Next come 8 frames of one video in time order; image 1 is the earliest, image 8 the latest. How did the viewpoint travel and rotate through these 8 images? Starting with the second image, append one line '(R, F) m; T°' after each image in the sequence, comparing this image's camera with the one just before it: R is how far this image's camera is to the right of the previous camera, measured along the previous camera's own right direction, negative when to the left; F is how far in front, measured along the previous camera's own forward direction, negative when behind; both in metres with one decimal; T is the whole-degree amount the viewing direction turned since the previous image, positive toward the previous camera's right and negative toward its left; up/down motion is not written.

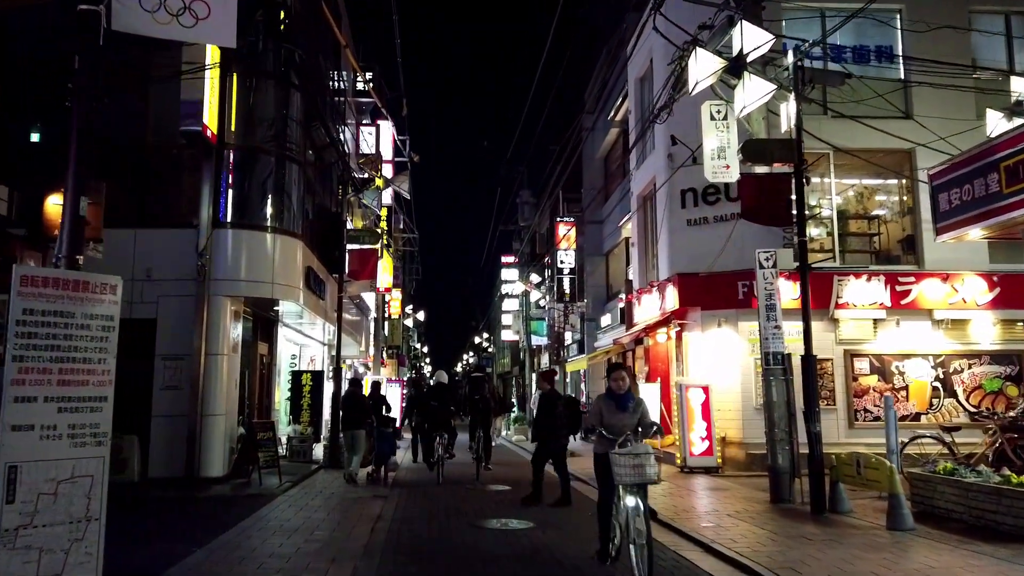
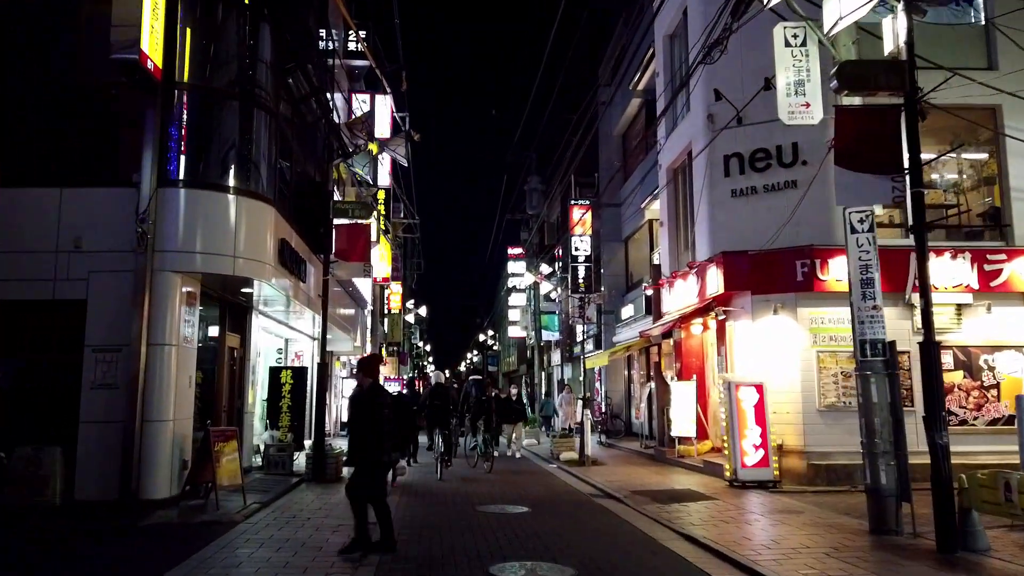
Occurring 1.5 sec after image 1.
(-0.2, +2.4) m; 0°
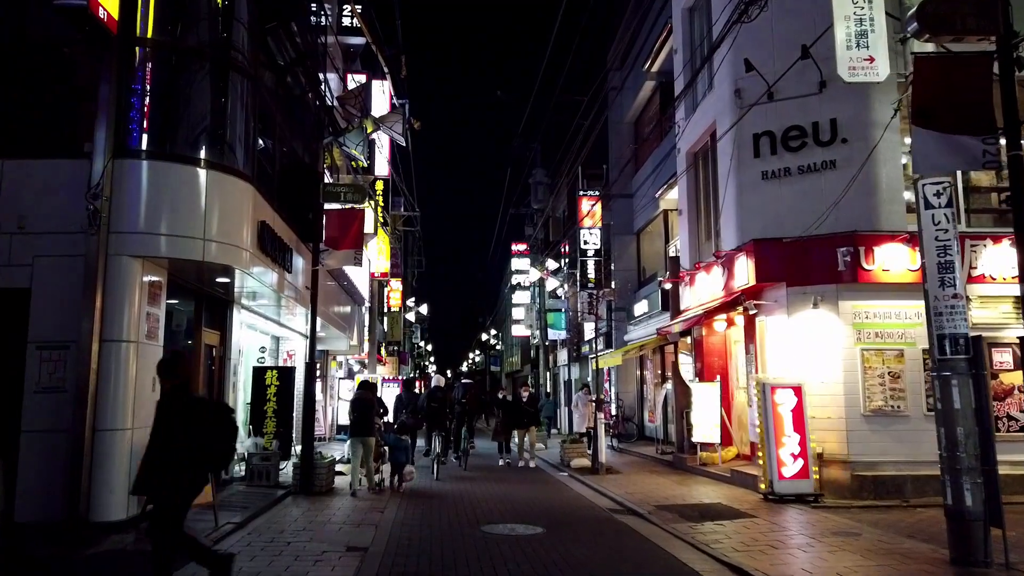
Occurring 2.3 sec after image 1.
(-0.1, +1.3) m; 0°
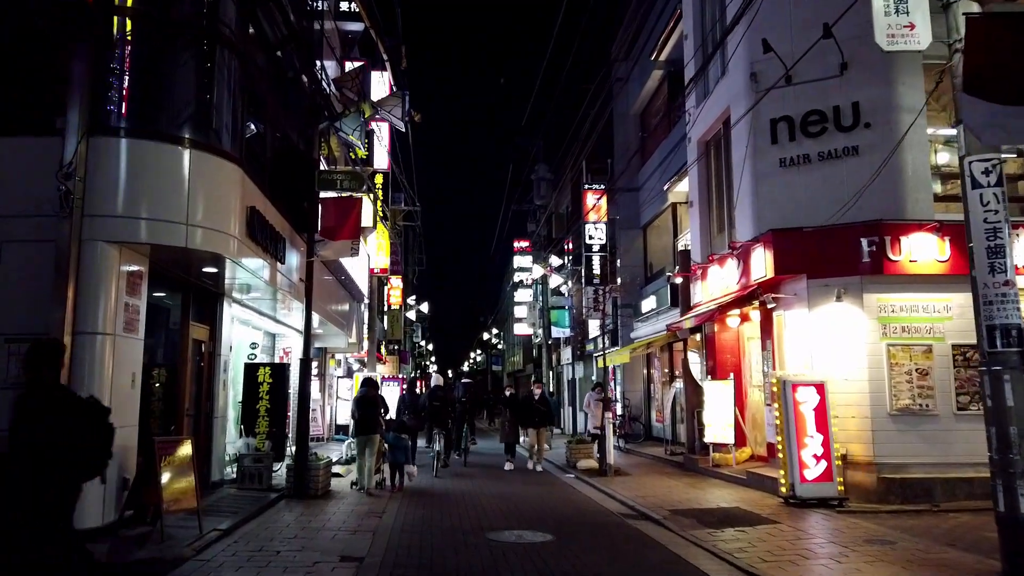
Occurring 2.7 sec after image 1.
(-0.1, +0.6) m; 0°
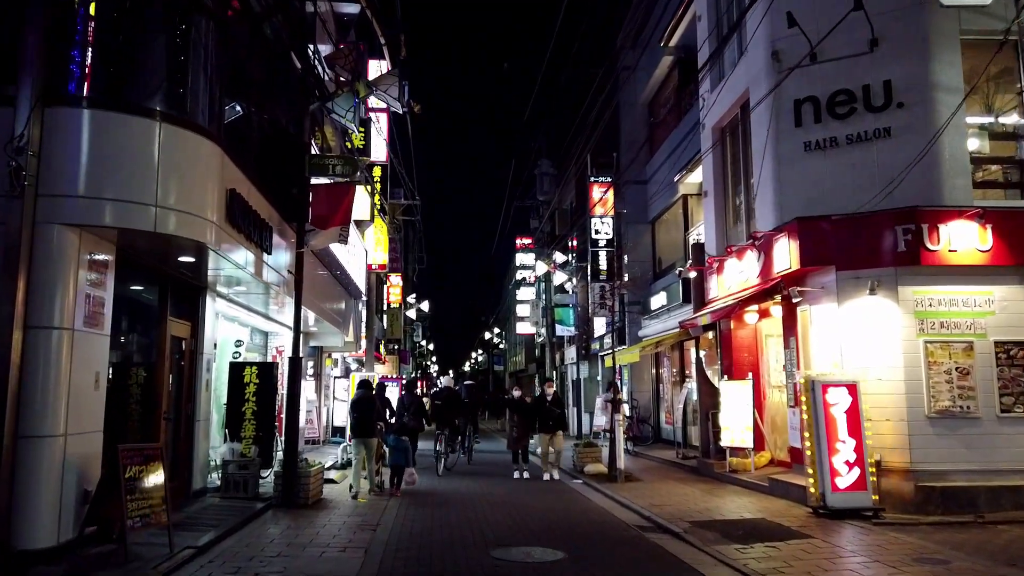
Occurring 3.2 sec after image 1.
(-0.1, +0.8) m; 0°
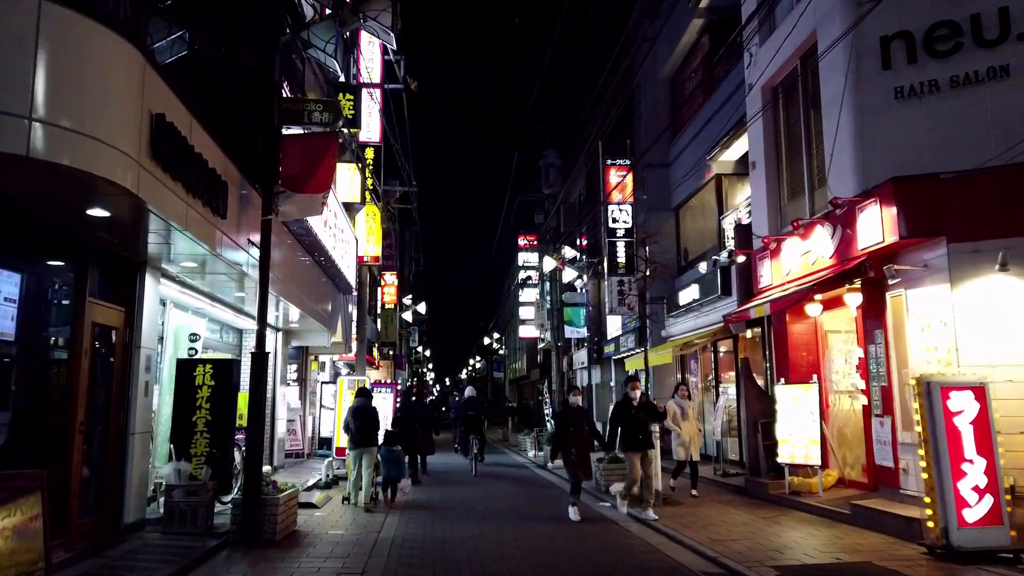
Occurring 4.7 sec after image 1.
(-0.3, +2.3) m; 0°
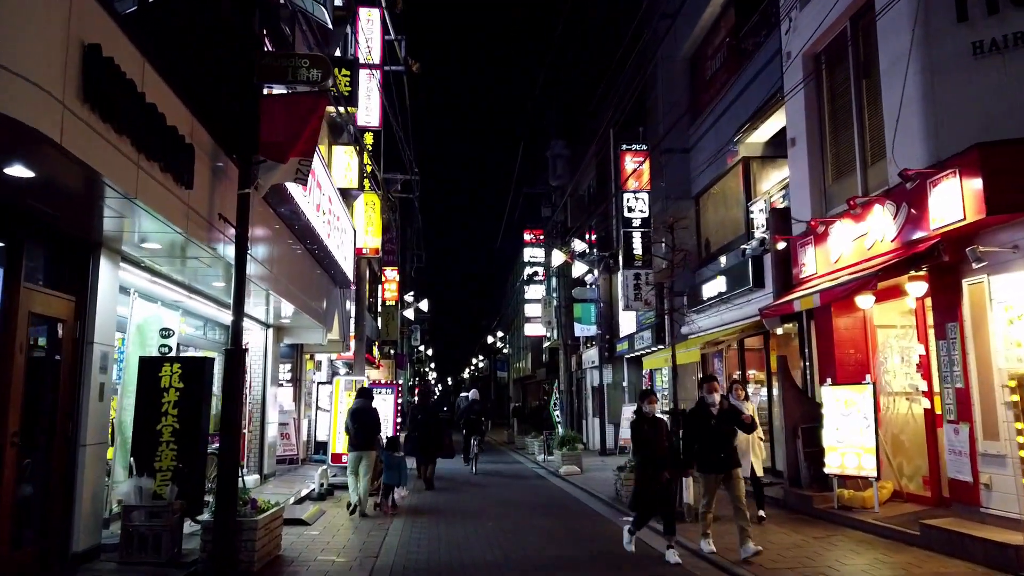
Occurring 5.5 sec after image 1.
(-0.2, +1.2) m; 0°
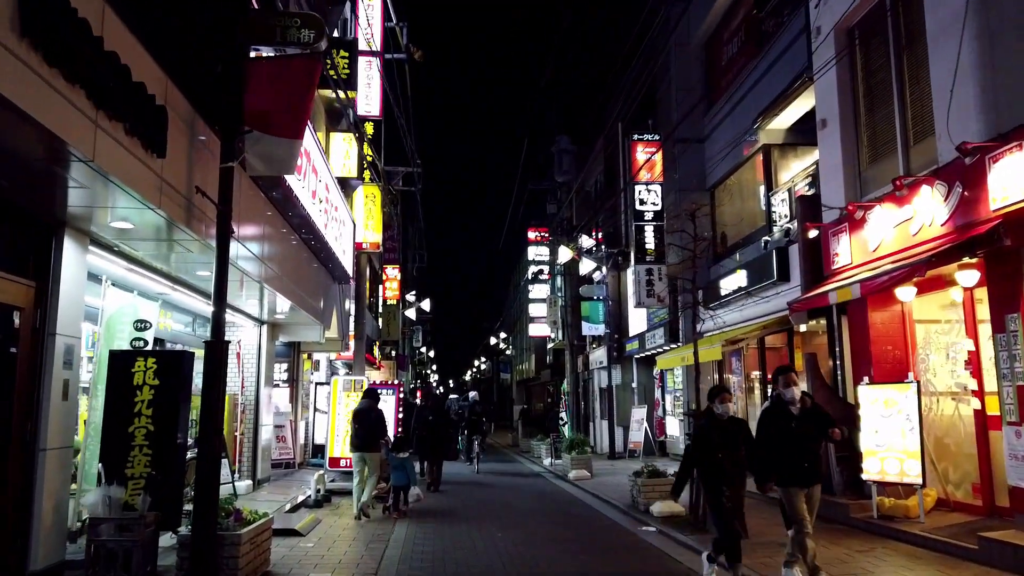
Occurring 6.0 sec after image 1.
(-0.1, +0.8) m; 0°
